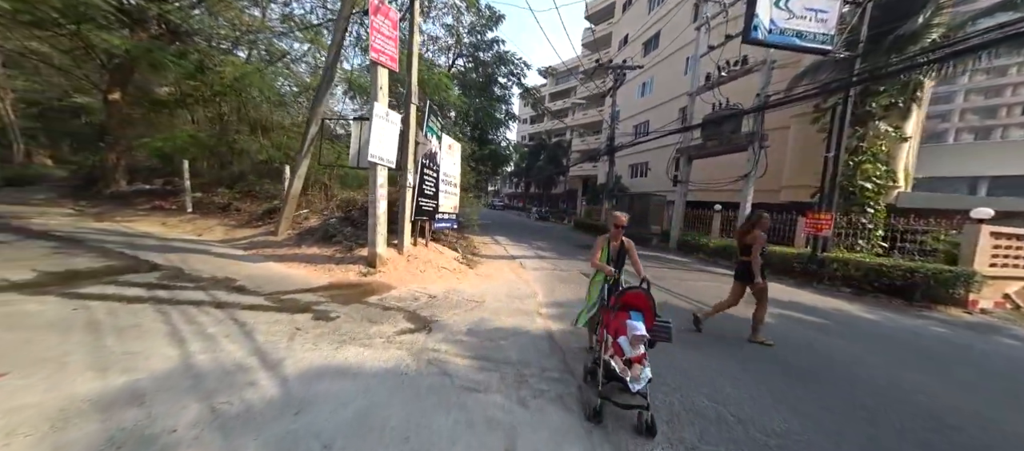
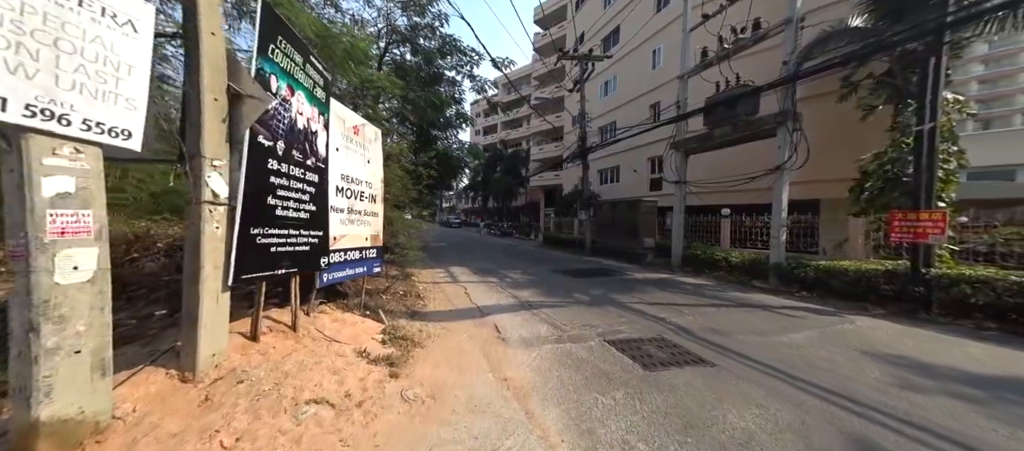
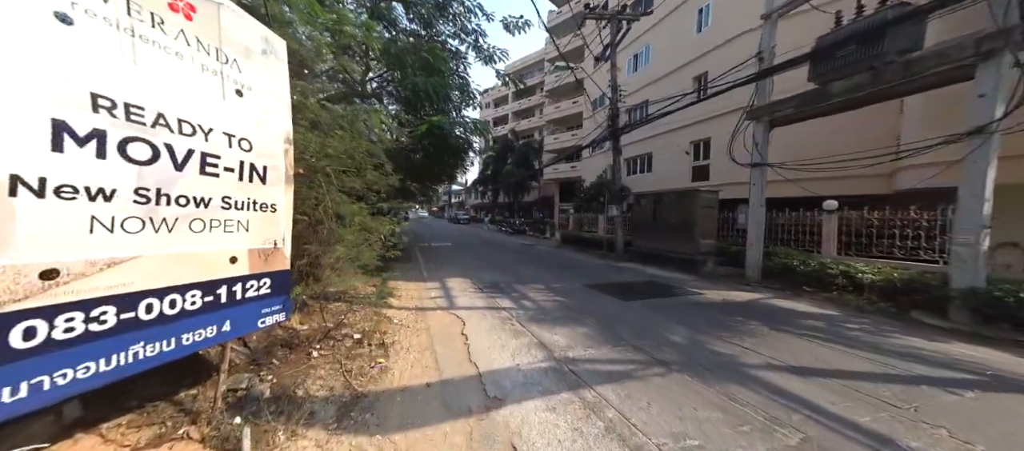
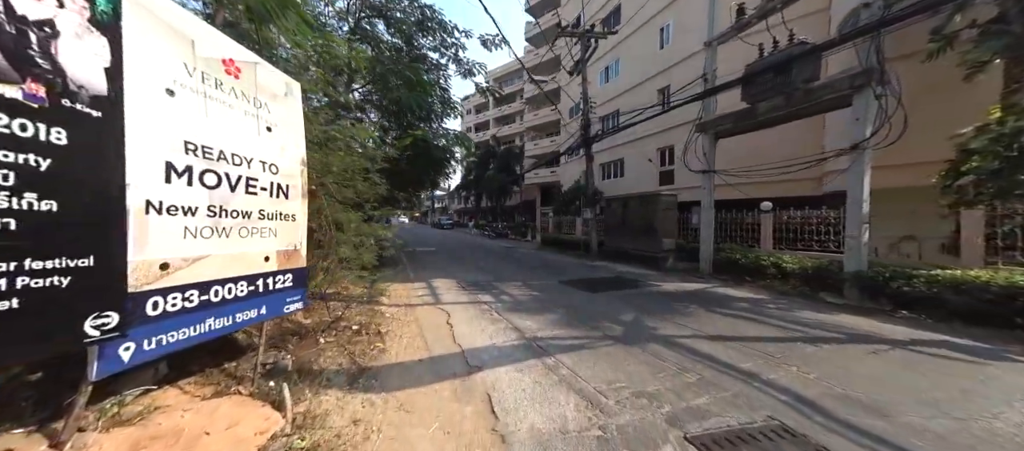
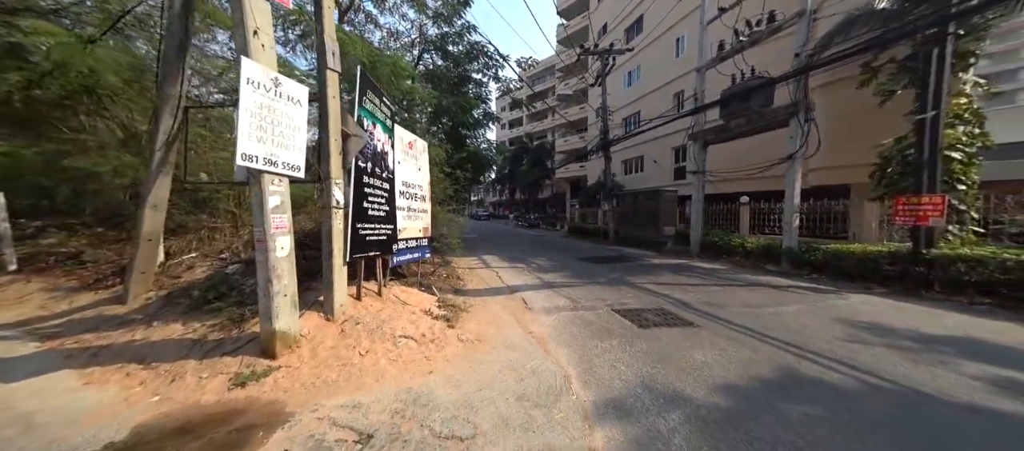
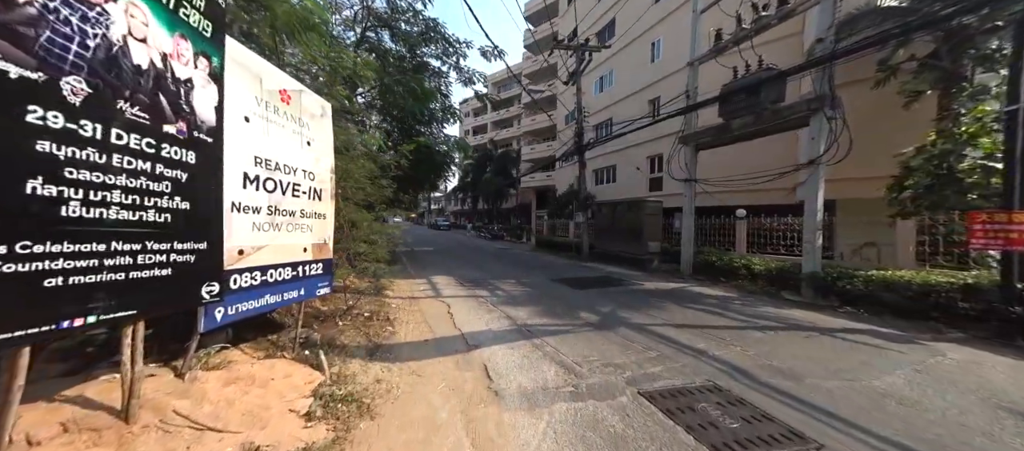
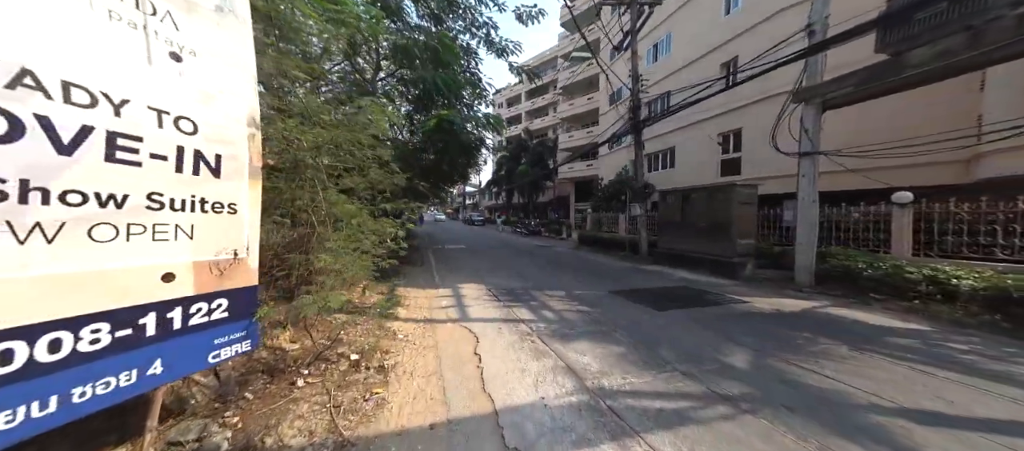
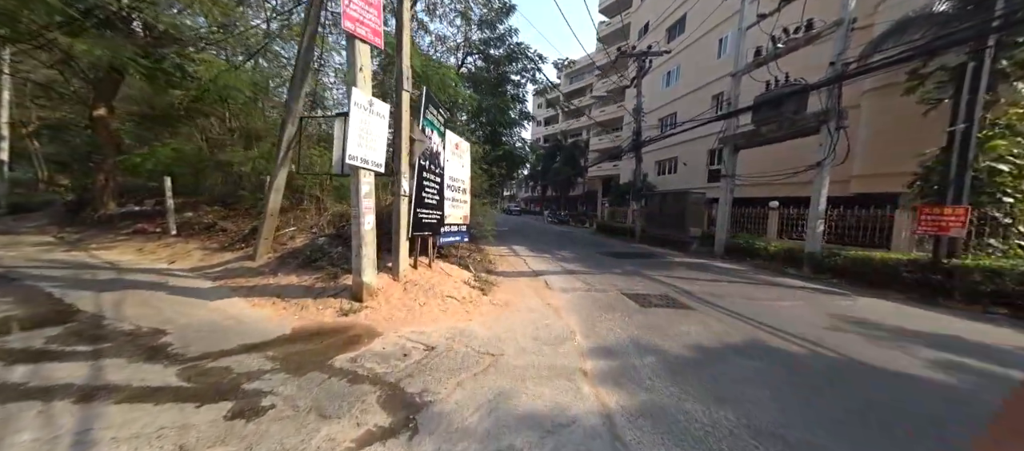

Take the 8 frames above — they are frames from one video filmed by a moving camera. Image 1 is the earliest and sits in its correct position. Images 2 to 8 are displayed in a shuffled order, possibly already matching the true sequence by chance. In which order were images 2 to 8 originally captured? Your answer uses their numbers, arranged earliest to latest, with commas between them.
8, 5, 2, 6, 4, 3, 7
